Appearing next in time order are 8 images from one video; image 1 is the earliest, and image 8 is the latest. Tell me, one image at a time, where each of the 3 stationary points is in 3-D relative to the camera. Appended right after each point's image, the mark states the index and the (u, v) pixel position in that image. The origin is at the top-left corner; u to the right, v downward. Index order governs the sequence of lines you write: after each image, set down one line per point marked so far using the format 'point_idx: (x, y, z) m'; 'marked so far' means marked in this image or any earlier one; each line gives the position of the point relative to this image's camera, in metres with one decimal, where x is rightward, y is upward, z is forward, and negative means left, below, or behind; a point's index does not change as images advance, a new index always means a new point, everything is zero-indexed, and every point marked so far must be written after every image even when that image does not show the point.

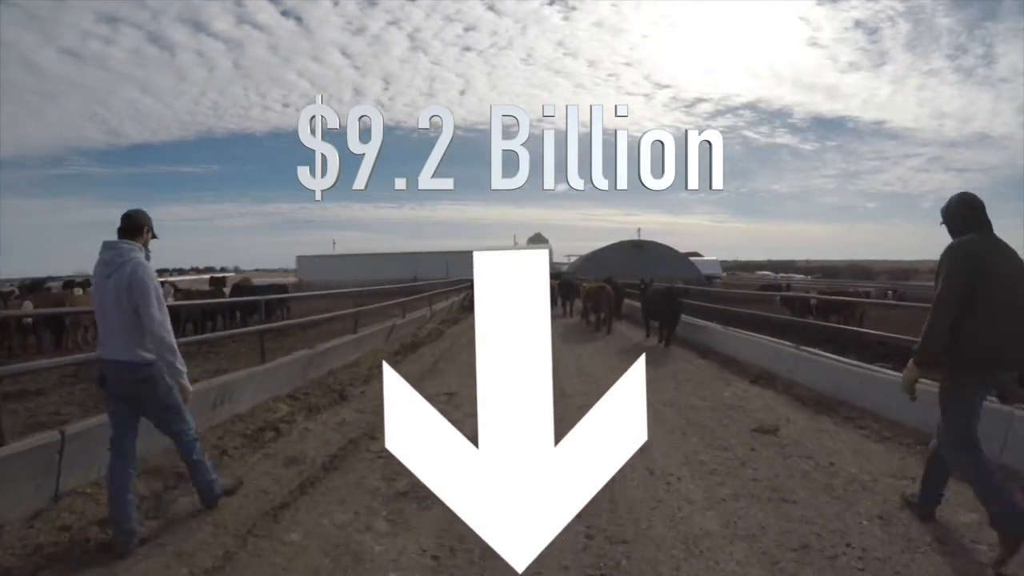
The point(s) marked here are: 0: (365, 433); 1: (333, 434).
0: (-1.1, -1.1, +5.3) m
1: (-1.3, -1.1, +5.3) m
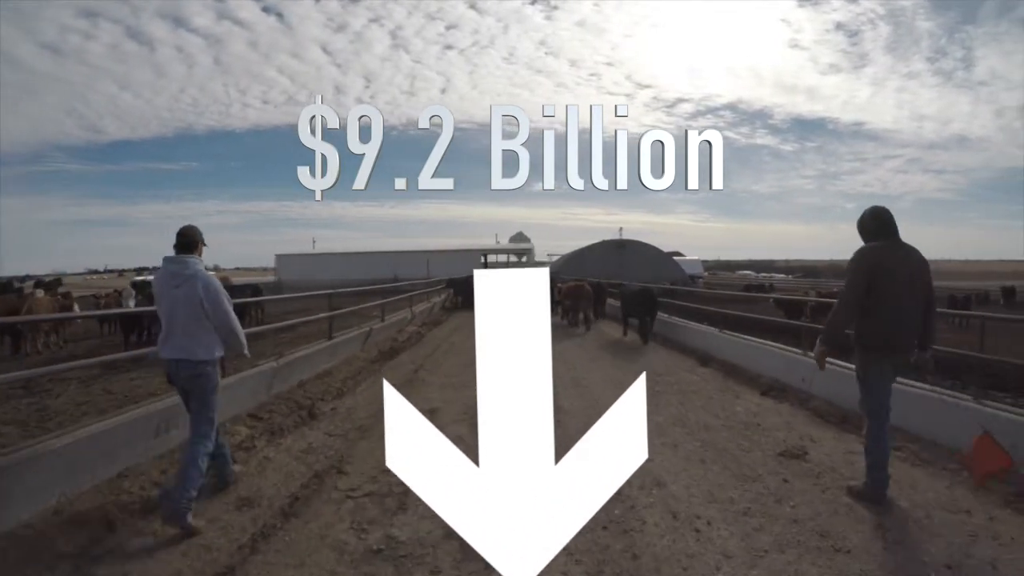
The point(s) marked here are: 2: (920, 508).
0: (-1.1, -1.1, +4.5) m
1: (-1.3, -1.1, +4.5) m
2: (+2.4, -1.3, +4.4) m
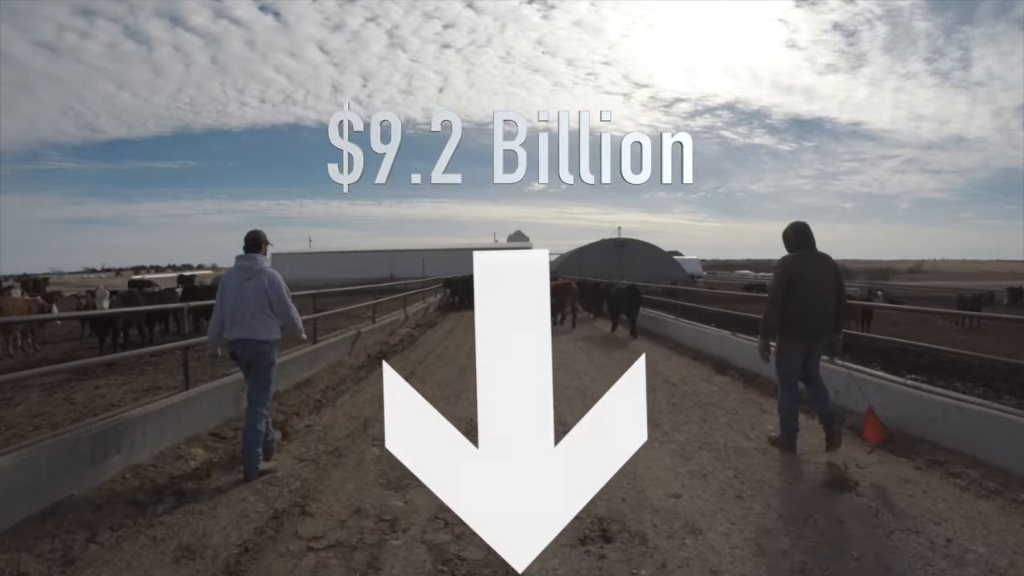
0: (-1.1, -1.1, +3.8) m
1: (-1.3, -1.1, +3.8) m
2: (+2.4, -1.3, +3.6) m
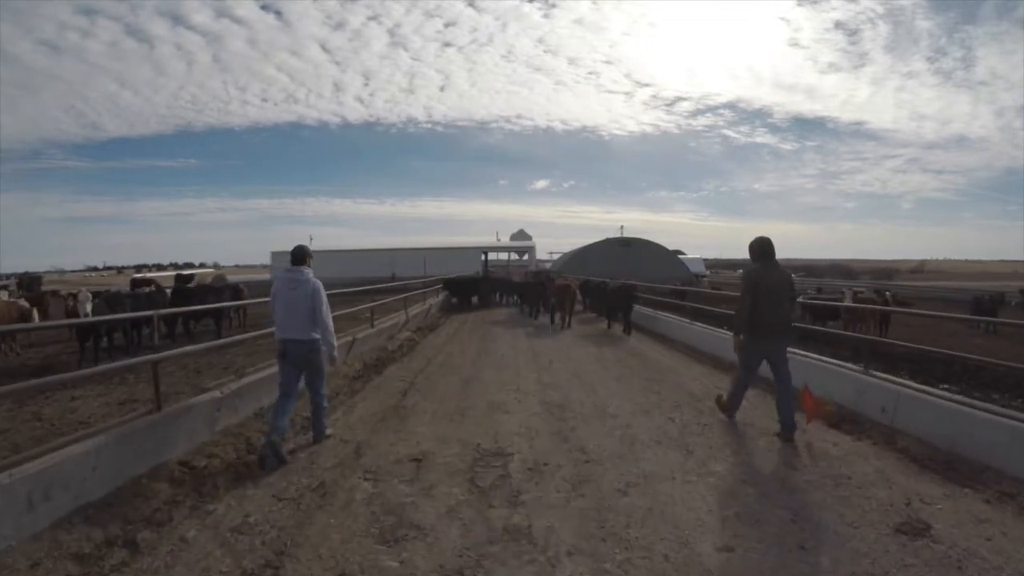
0: (-1.0, -1.1, +3.2) m
1: (-1.3, -1.2, +3.2) m
2: (+2.5, -1.4, +3.0) m
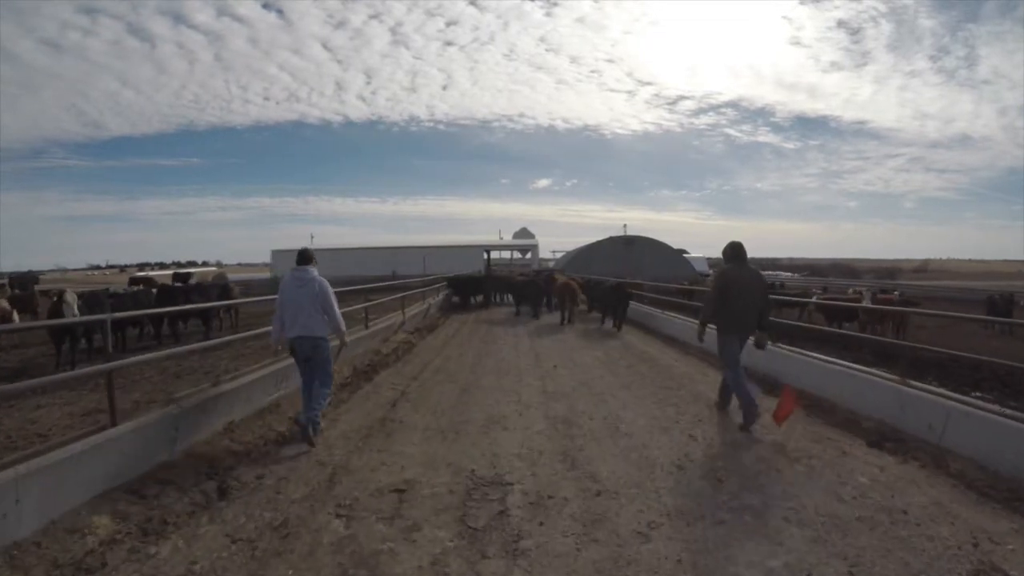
0: (-1.0, -1.1, +3.0) m
1: (-1.2, -1.1, +3.0) m
2: (+2.6, -1.4, +2.9) m
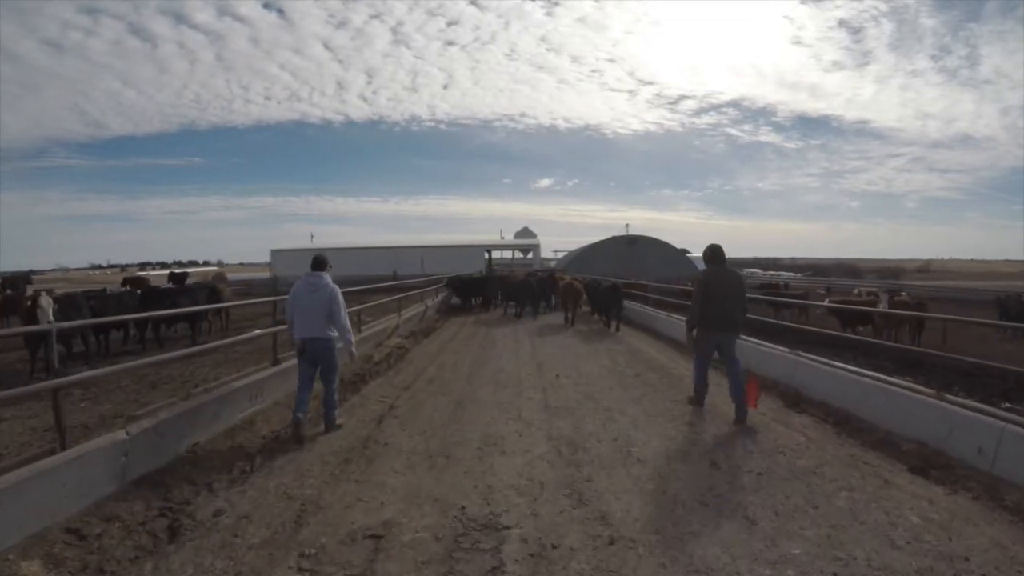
0: (-0.9, -1.1, +2.8) m
1: (-1.2, -1.2, +2.8) m
2: (+2.6, -1.4, +2.6) m
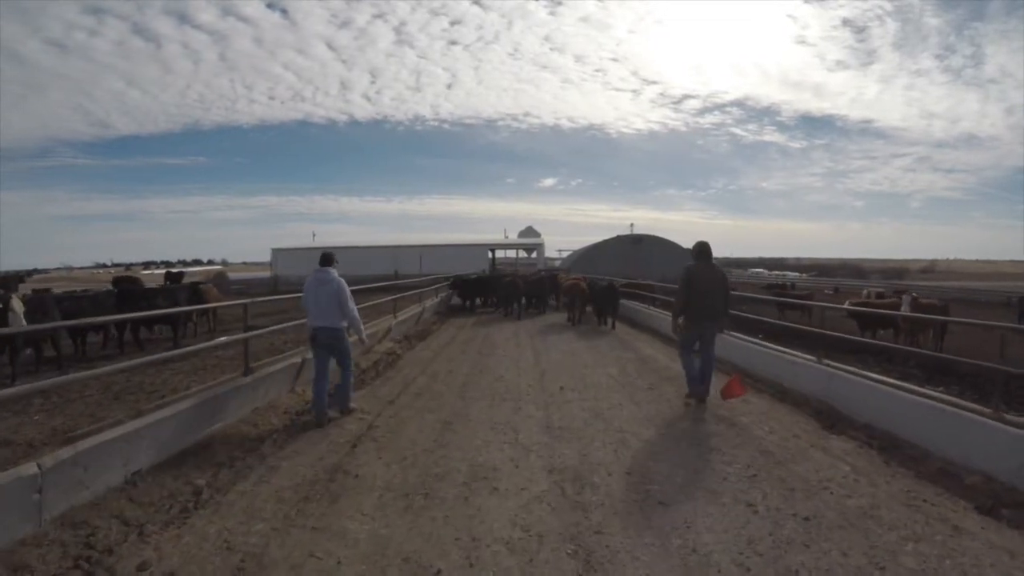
0: (-0.9, -1.1, +2.6) m
1: (-1.1, -1.2, +2.6) m
2: (+2.7, -1.4, +2.4) m
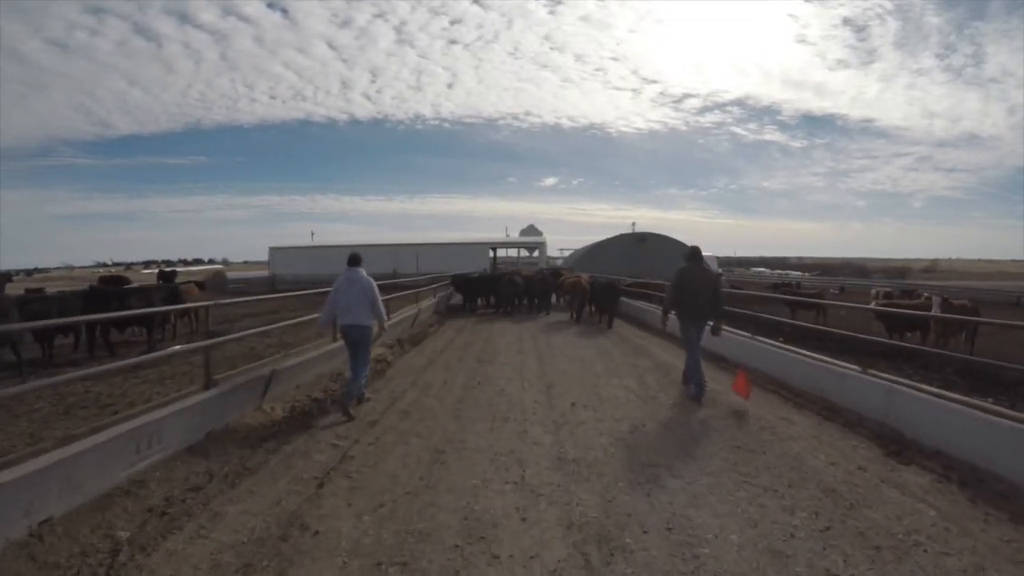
0: (-0.8, -1.1, +2.3) m
1: (-1.1, -1.1, +2.3) m
2: (+2.7, -1.4, +2.1) m
